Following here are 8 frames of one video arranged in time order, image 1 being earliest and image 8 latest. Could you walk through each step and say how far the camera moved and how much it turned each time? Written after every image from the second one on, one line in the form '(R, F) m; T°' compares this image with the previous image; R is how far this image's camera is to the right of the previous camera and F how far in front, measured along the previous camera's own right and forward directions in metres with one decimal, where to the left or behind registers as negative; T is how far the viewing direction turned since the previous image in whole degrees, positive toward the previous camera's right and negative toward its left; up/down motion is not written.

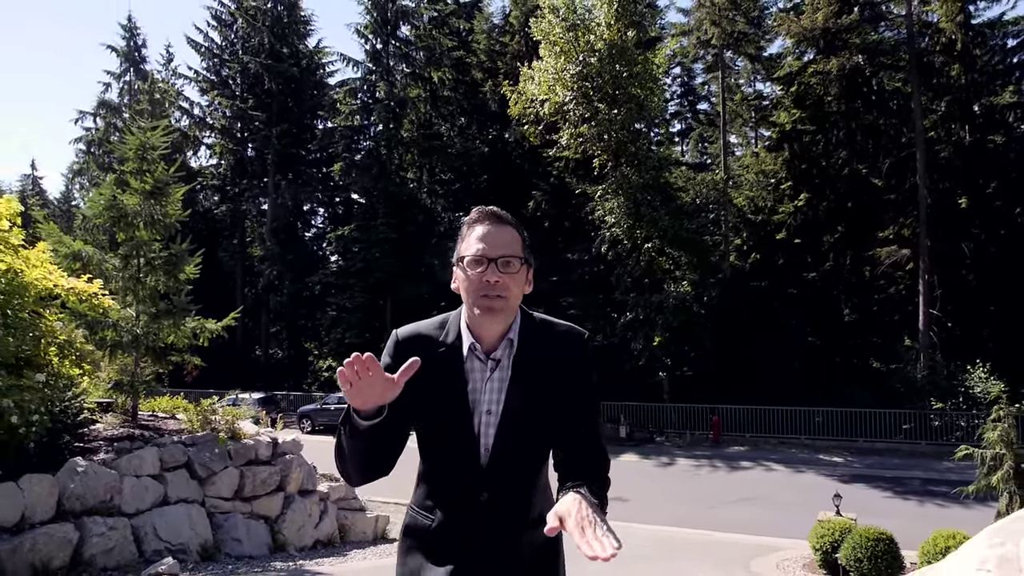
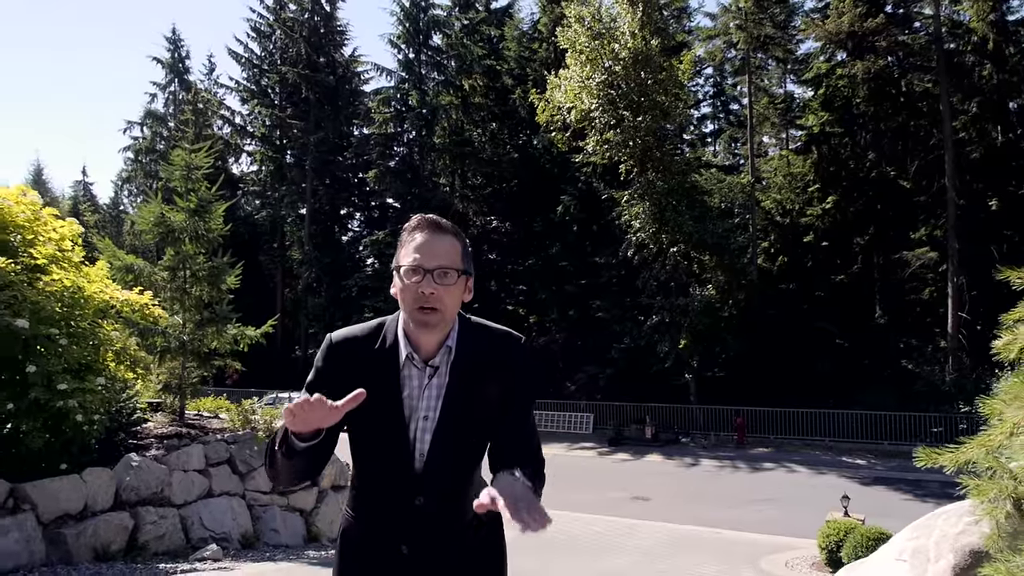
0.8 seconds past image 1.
(+0.2, -0.5) m; -3°
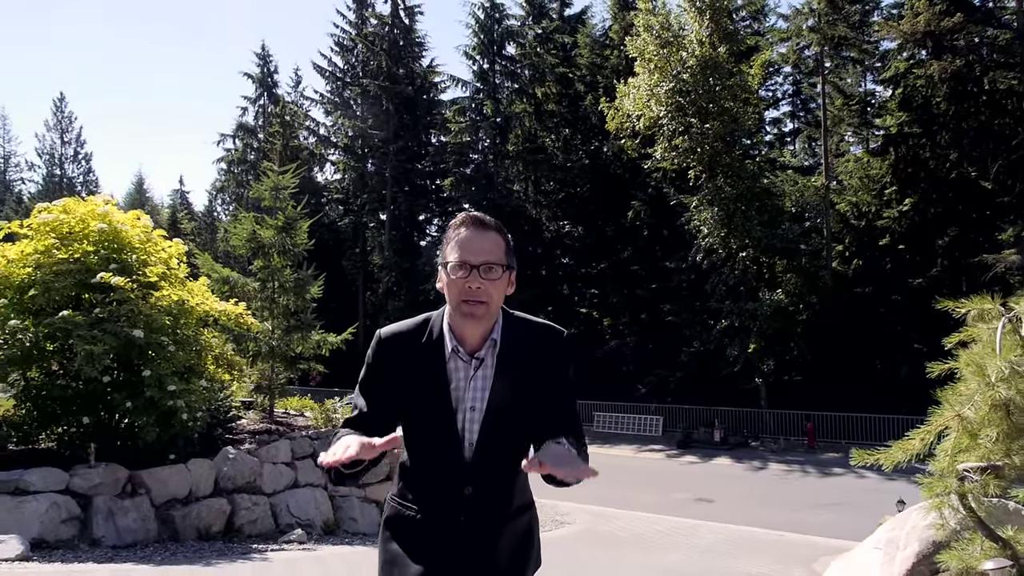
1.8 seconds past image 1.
(+0.2, -0.6) m; -6°
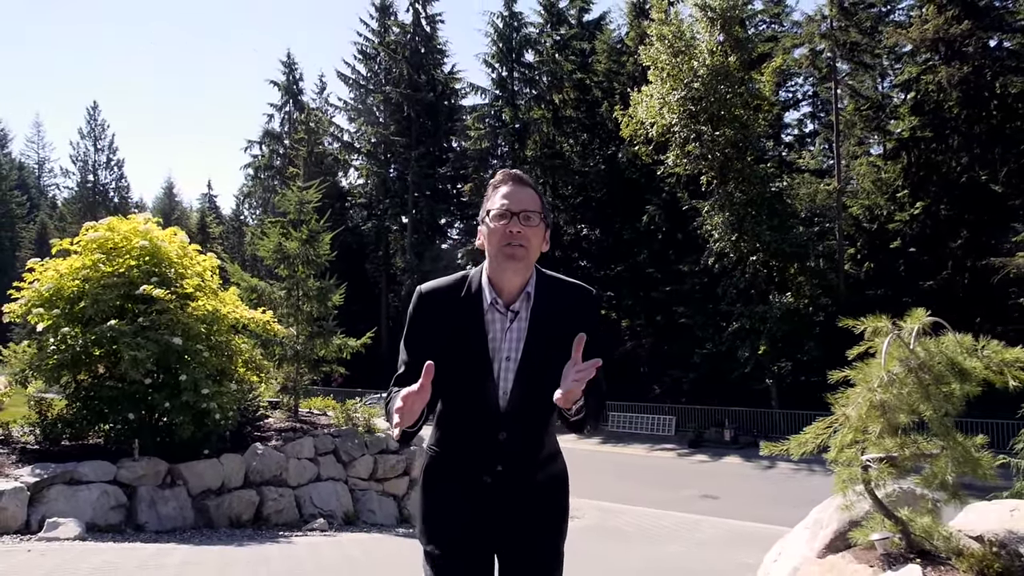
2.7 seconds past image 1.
(+0.2, -0.6) m; -2°
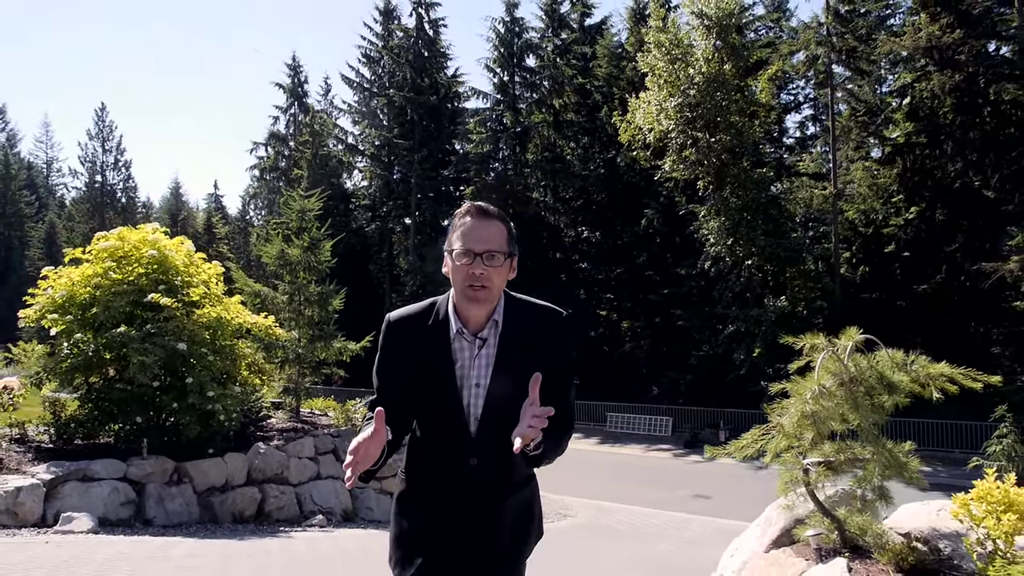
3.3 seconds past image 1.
(+0.2, -0.4) m; 0°
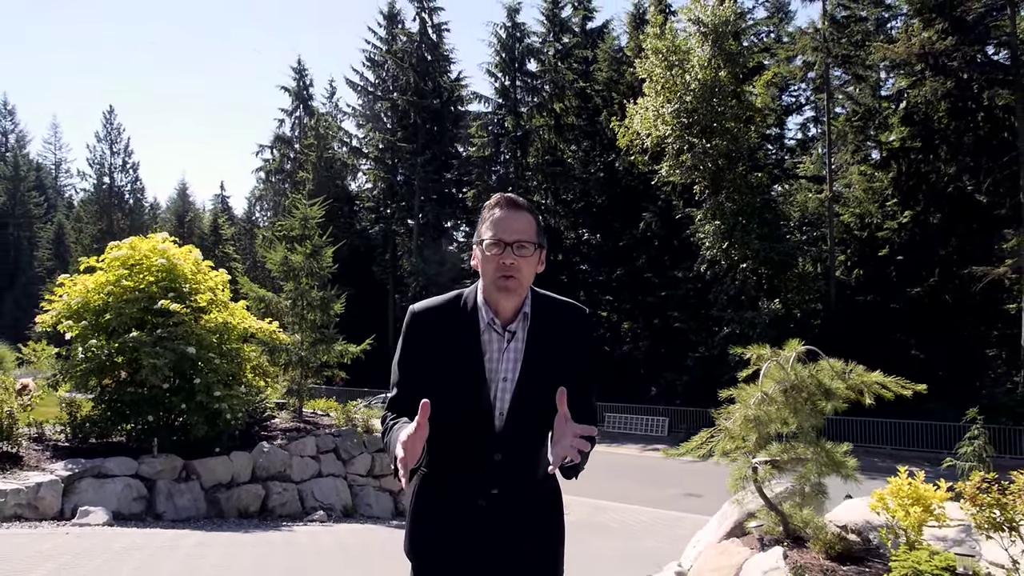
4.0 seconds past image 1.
(+0.2, -0.4) m; 0°
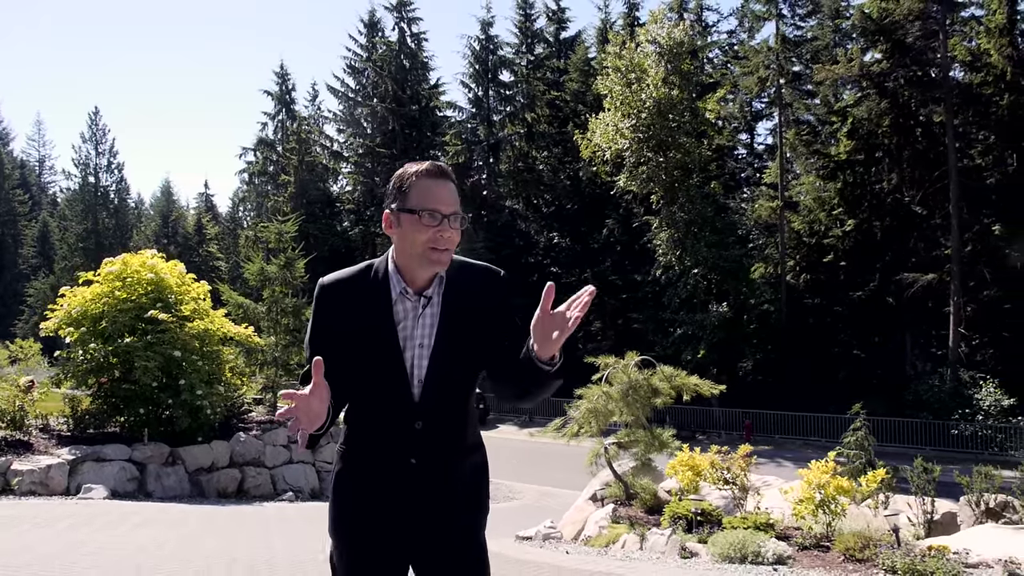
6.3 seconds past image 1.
(+0.5, -1.4) m; +1°
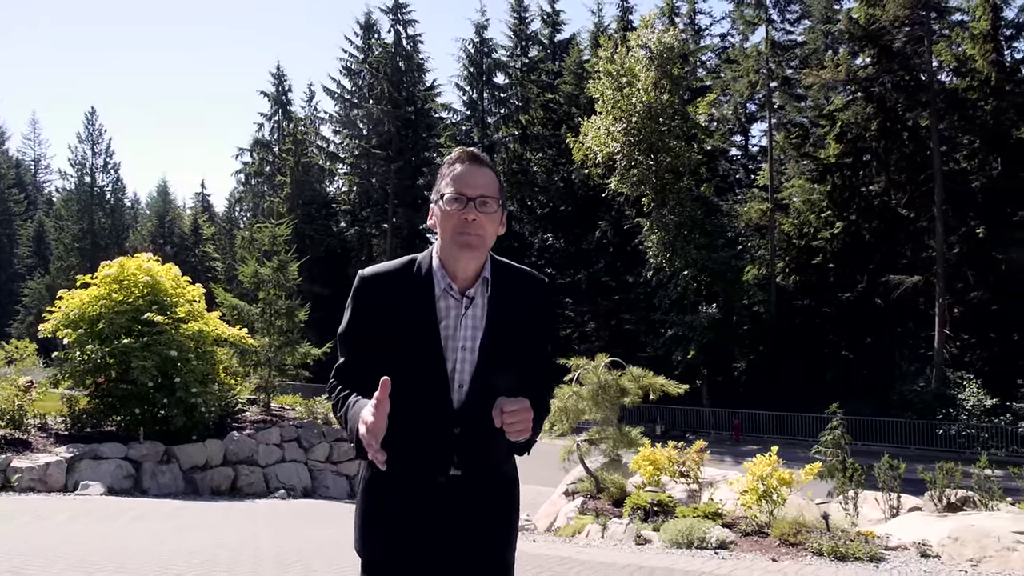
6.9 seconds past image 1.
(+0.2, -0.3) m; 0°
